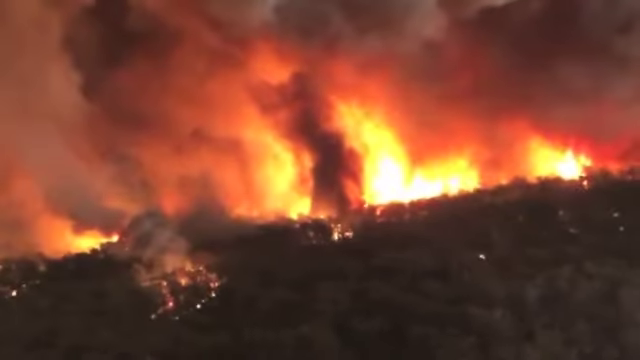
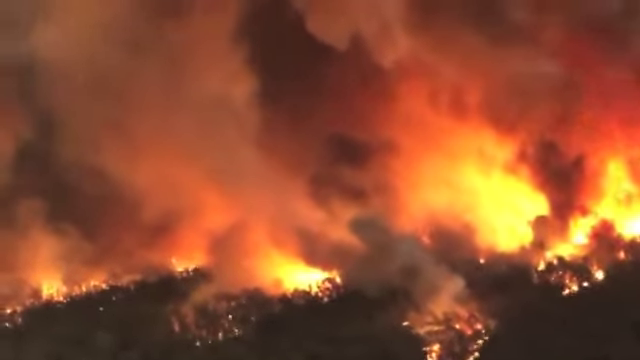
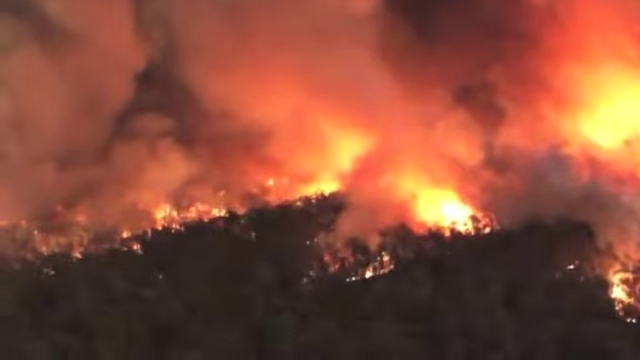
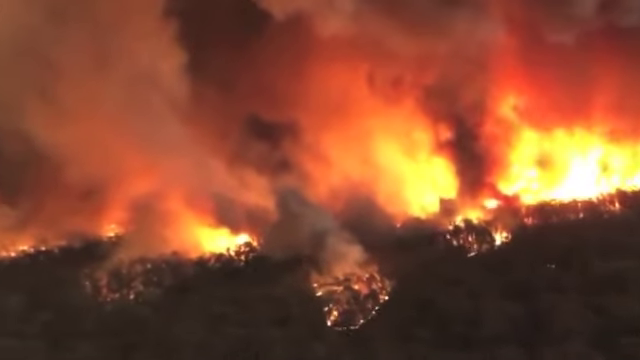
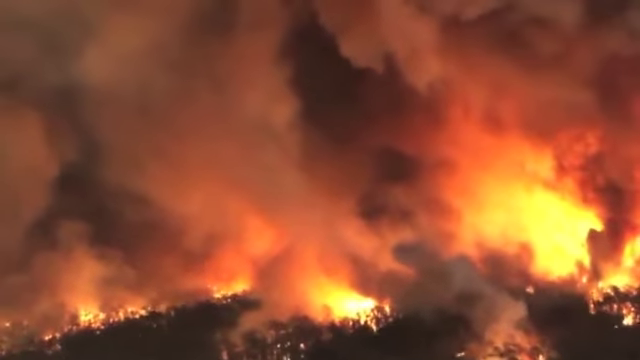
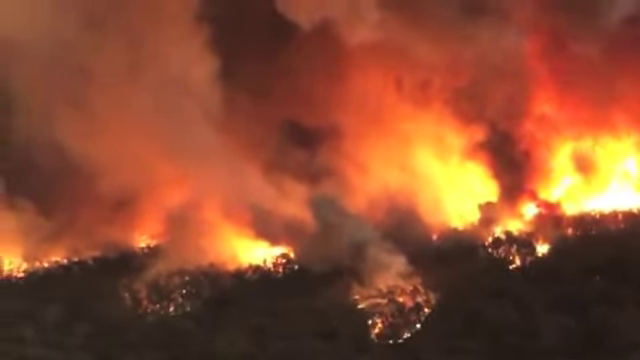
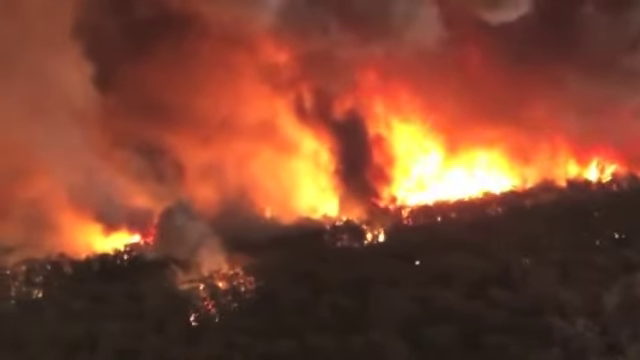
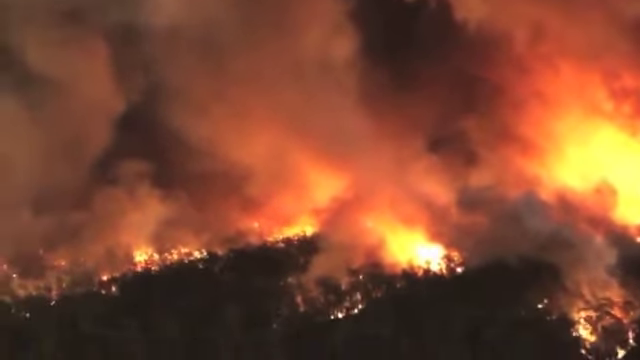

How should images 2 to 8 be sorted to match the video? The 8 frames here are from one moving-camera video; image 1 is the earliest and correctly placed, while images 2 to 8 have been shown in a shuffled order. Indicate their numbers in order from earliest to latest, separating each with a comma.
7, 4, 6, 2, 5, 8, 3
